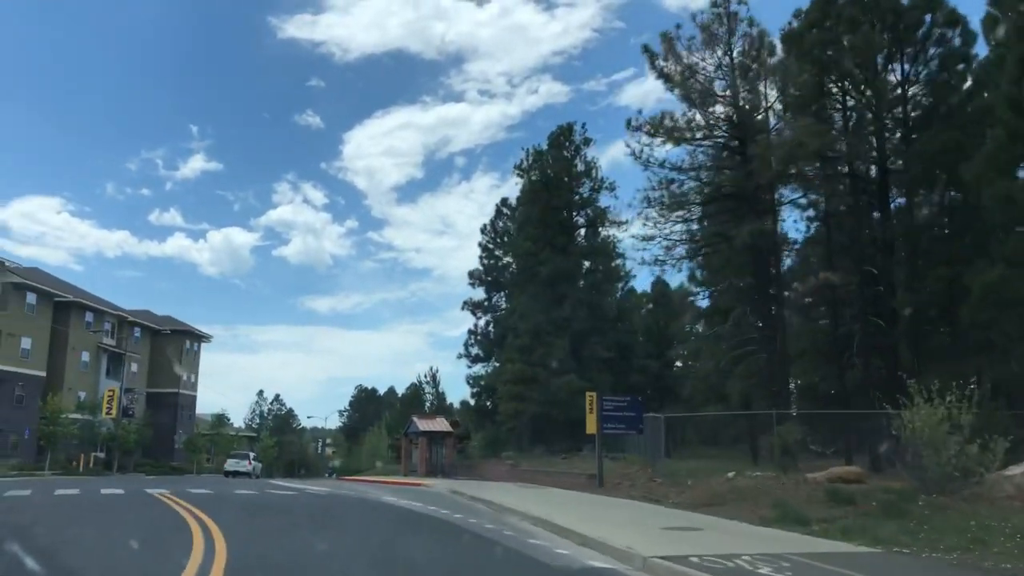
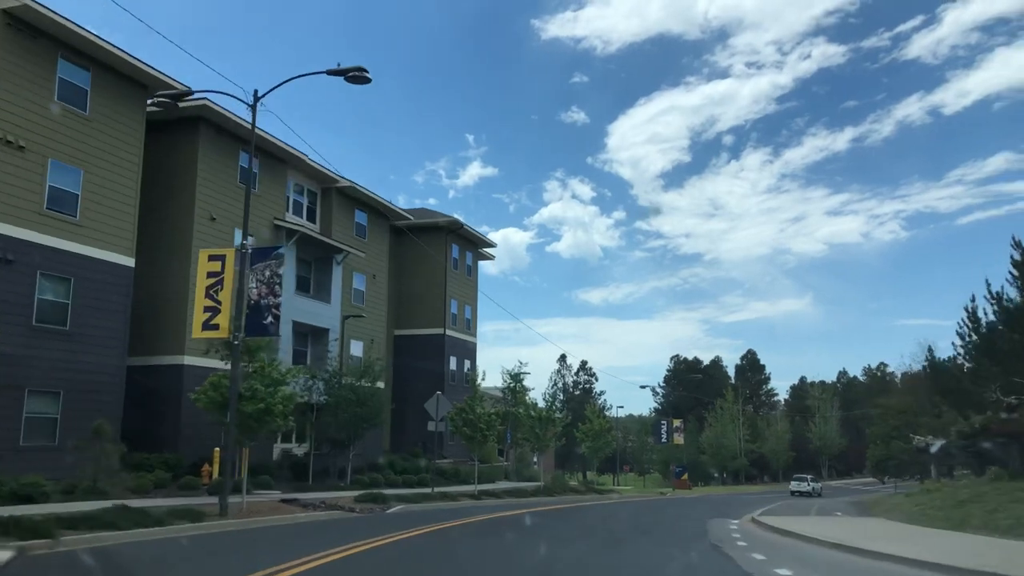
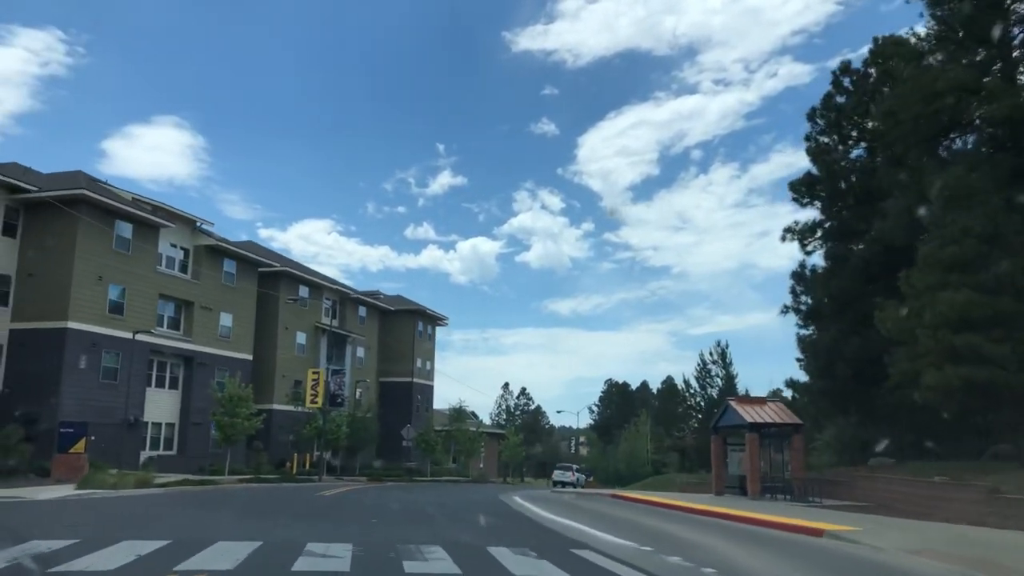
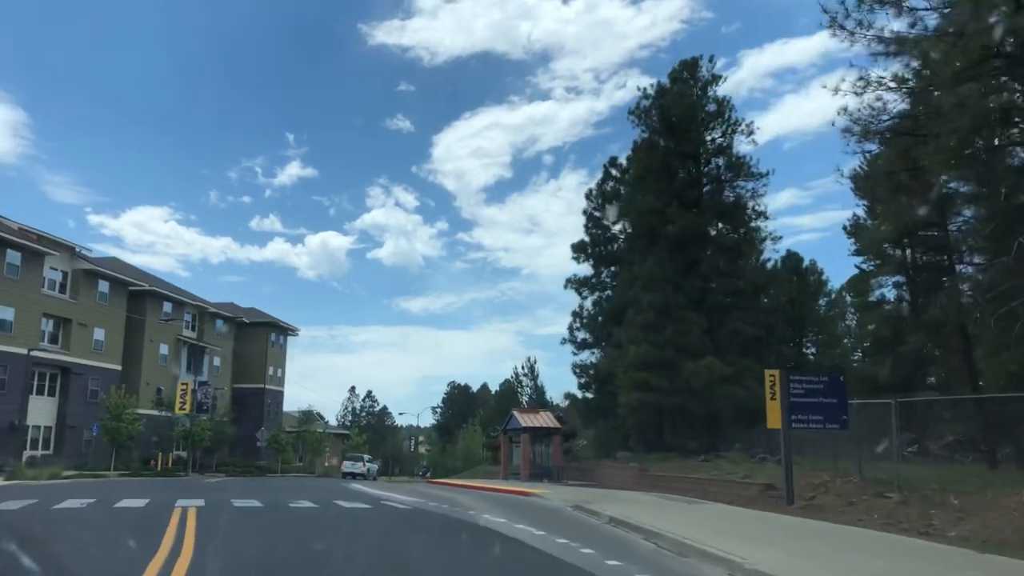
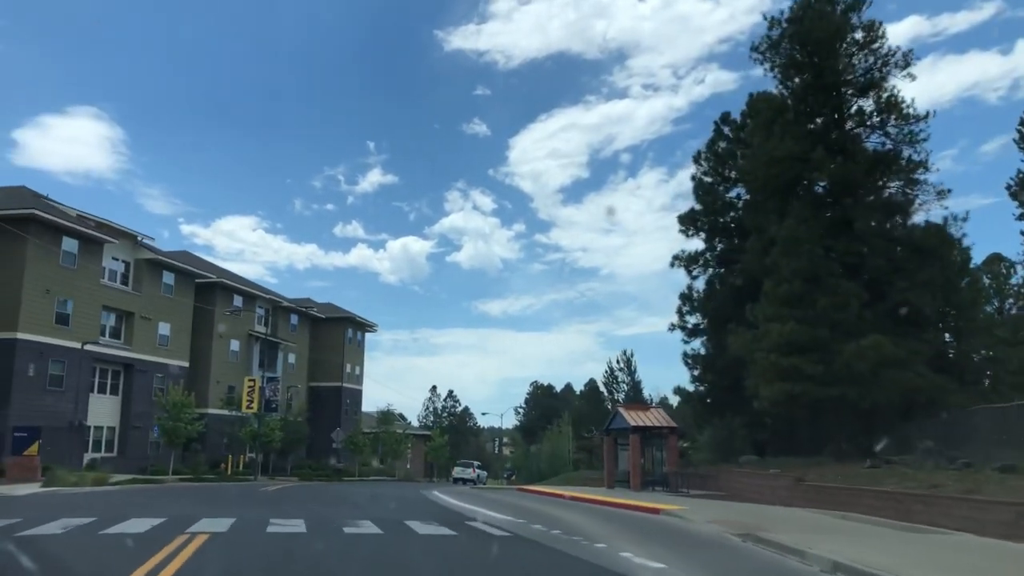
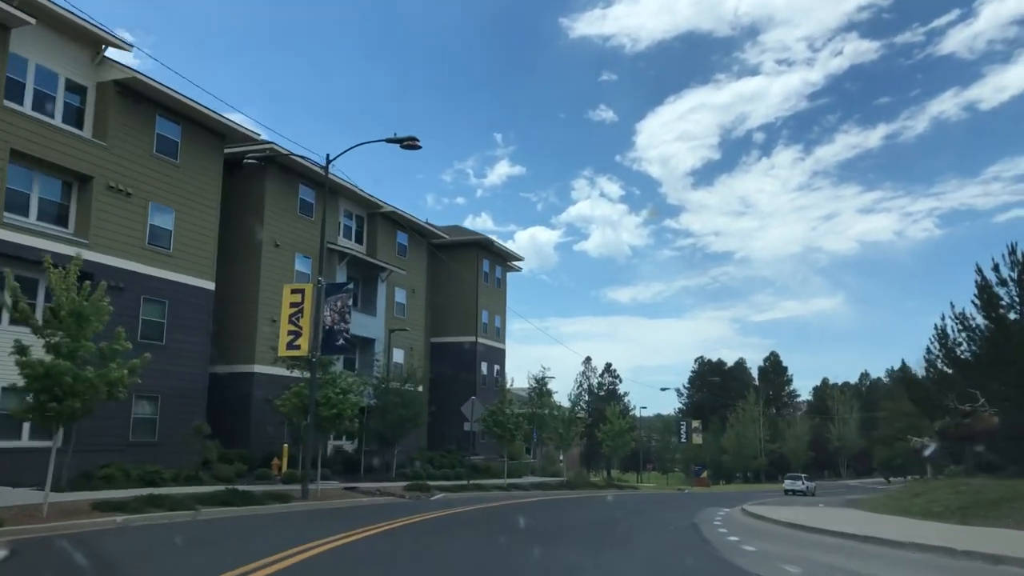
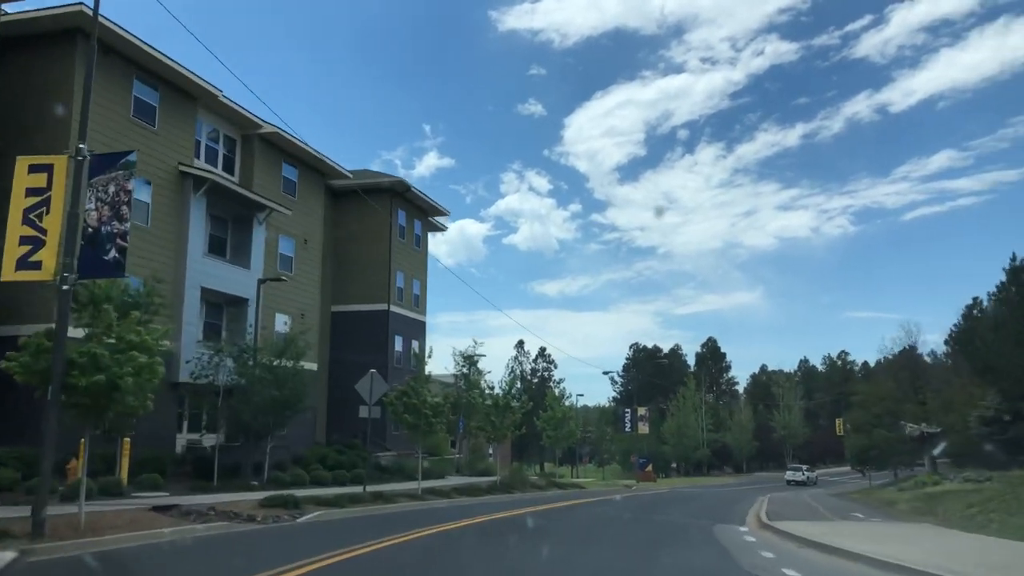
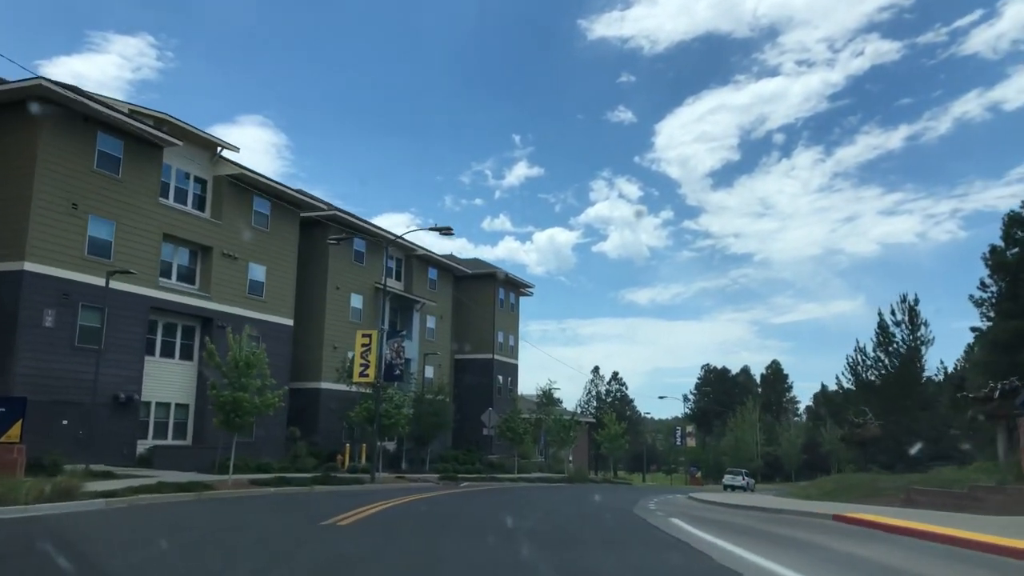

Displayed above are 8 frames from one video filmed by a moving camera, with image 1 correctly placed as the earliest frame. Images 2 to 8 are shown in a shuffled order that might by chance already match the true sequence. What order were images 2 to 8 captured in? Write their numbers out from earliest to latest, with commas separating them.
4, 5, 3, 8, 6, 2, 7
